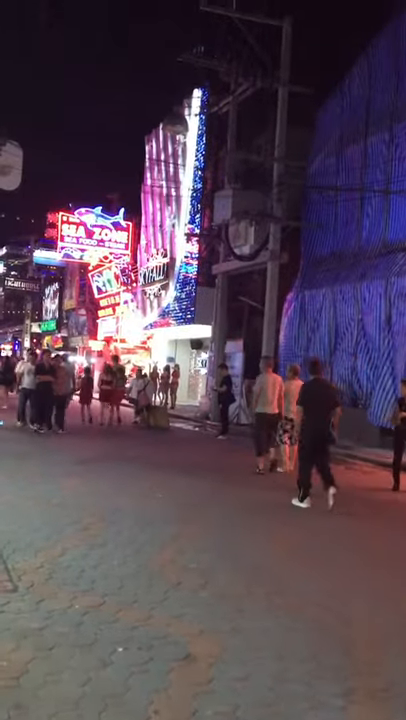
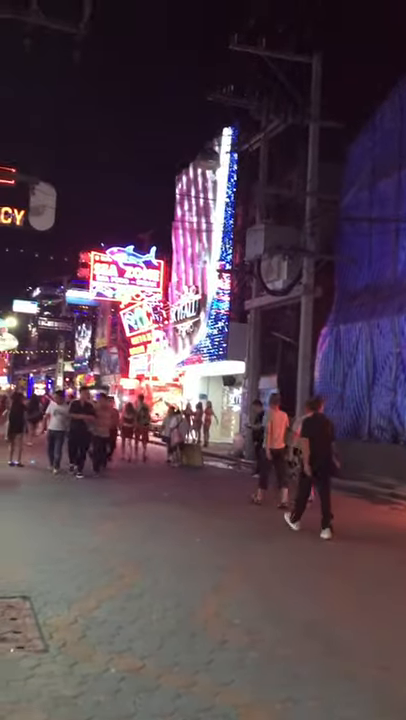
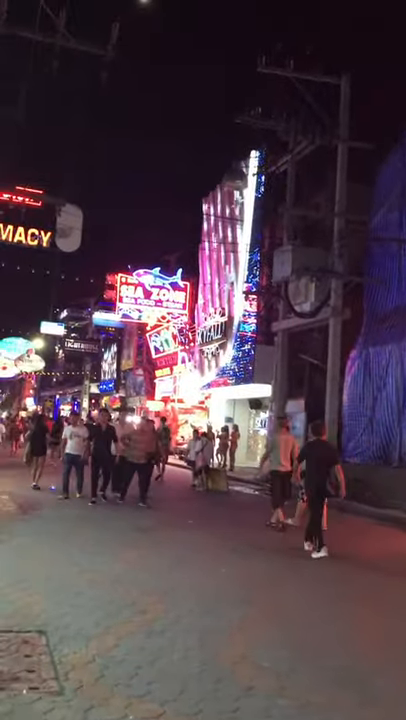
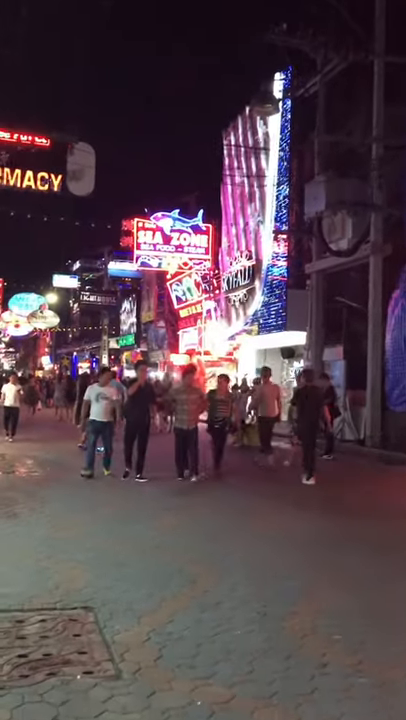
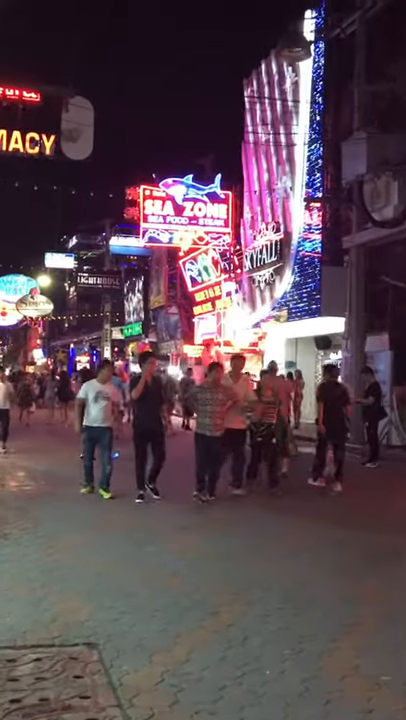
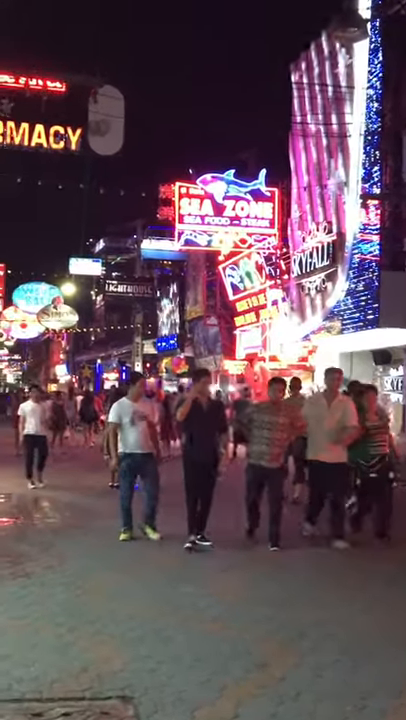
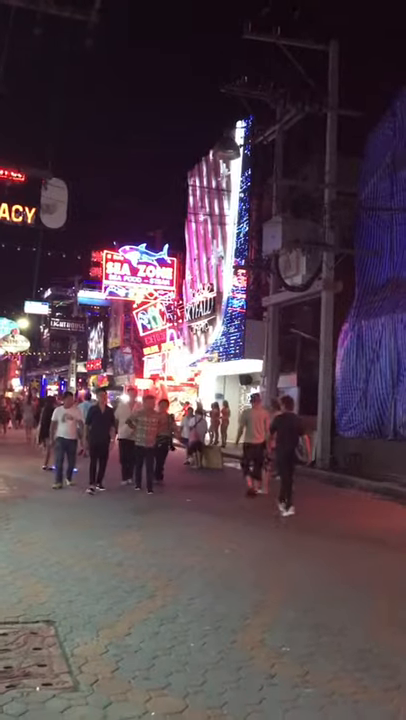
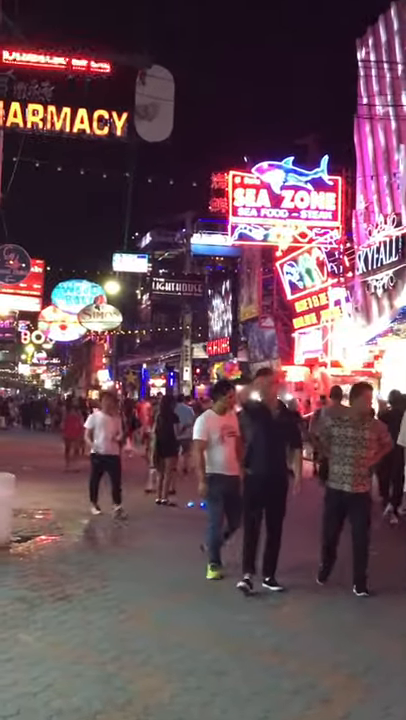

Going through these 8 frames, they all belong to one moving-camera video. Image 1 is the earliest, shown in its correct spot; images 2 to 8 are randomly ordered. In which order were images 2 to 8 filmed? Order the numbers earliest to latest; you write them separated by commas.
2, 3, 7, 4, 5, 6, 8
